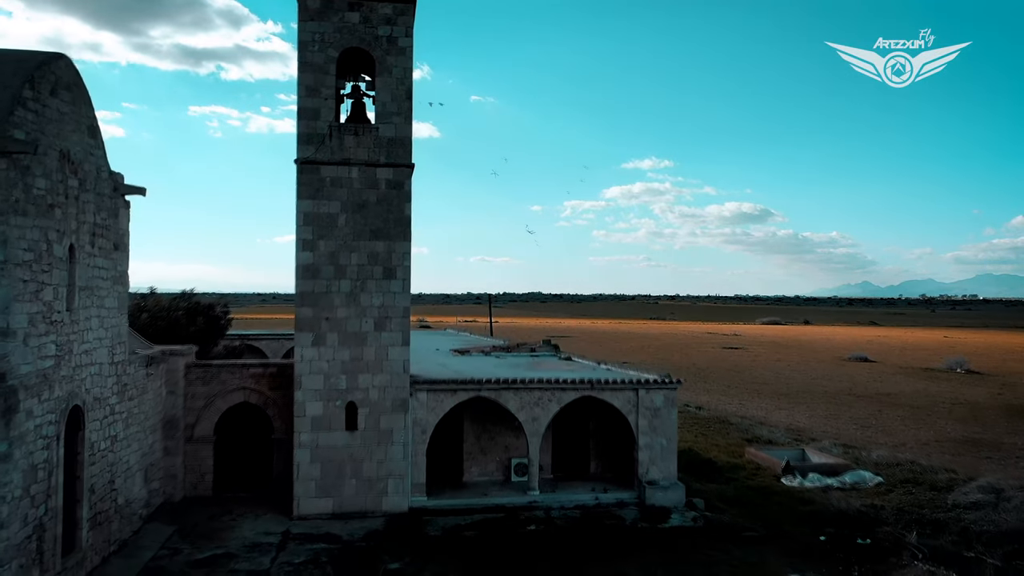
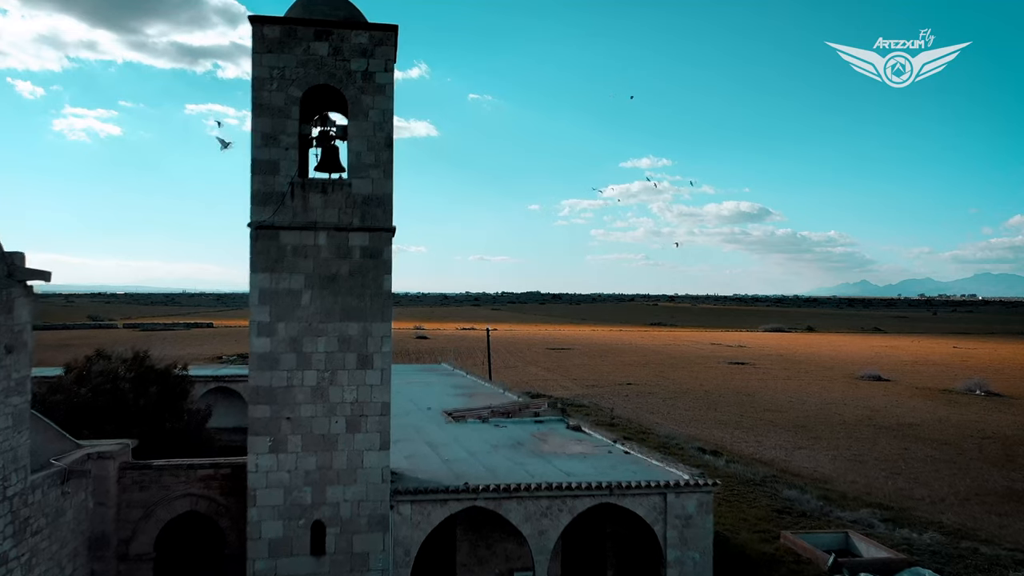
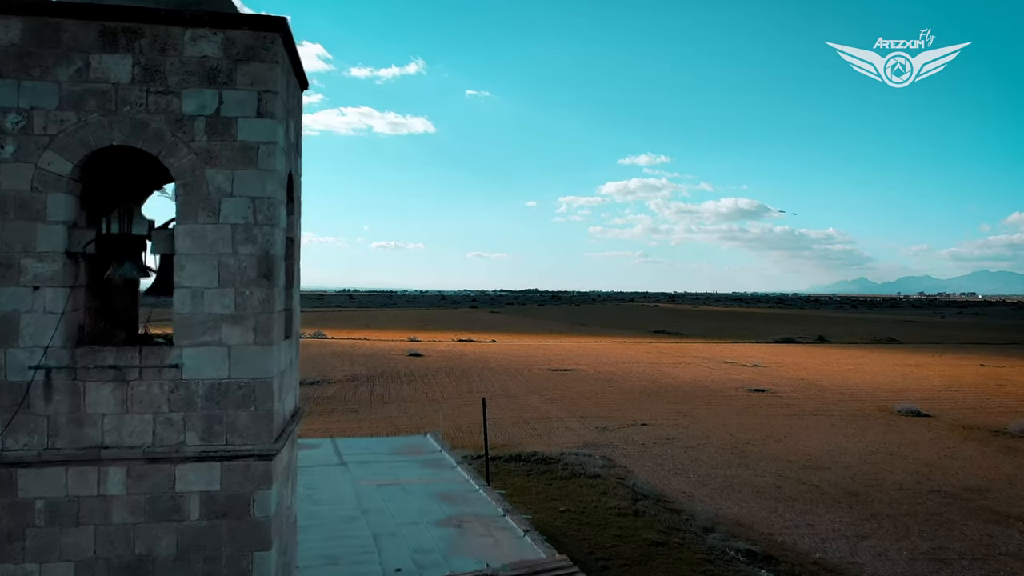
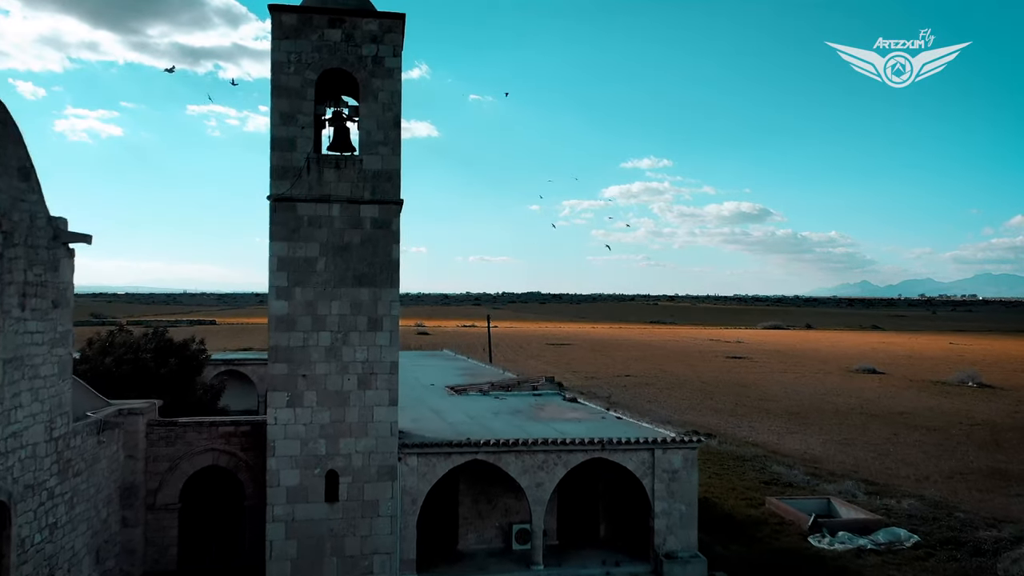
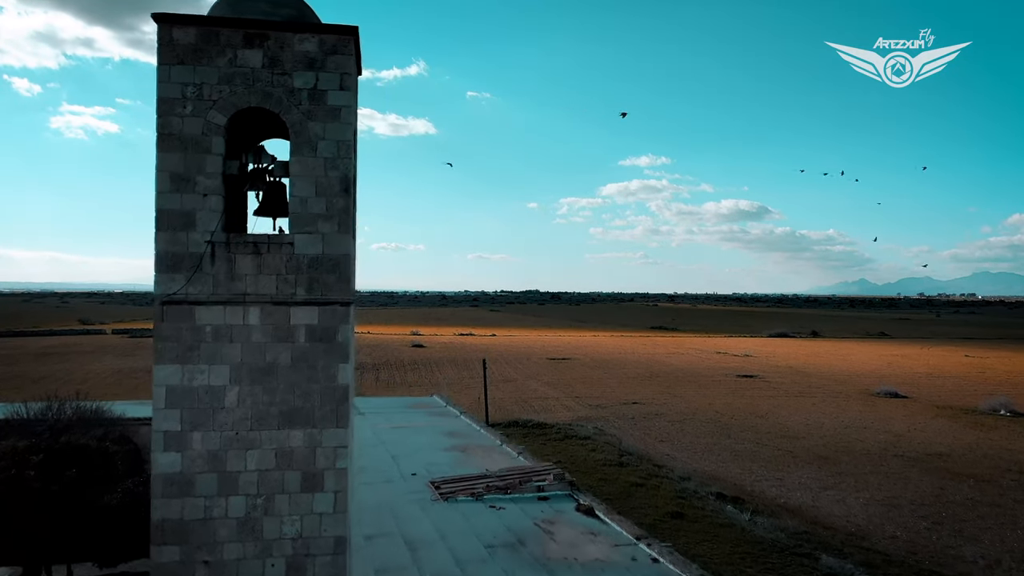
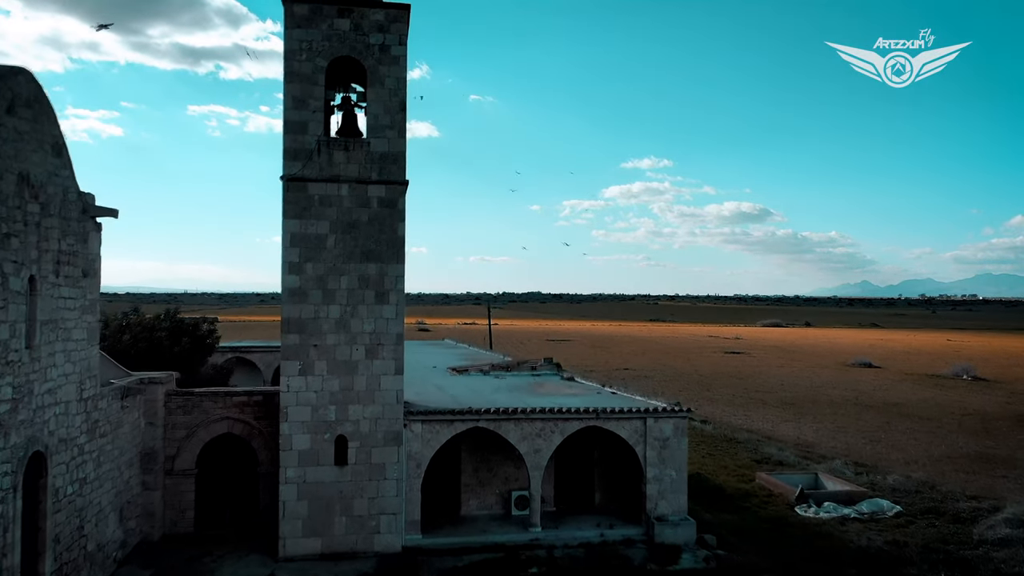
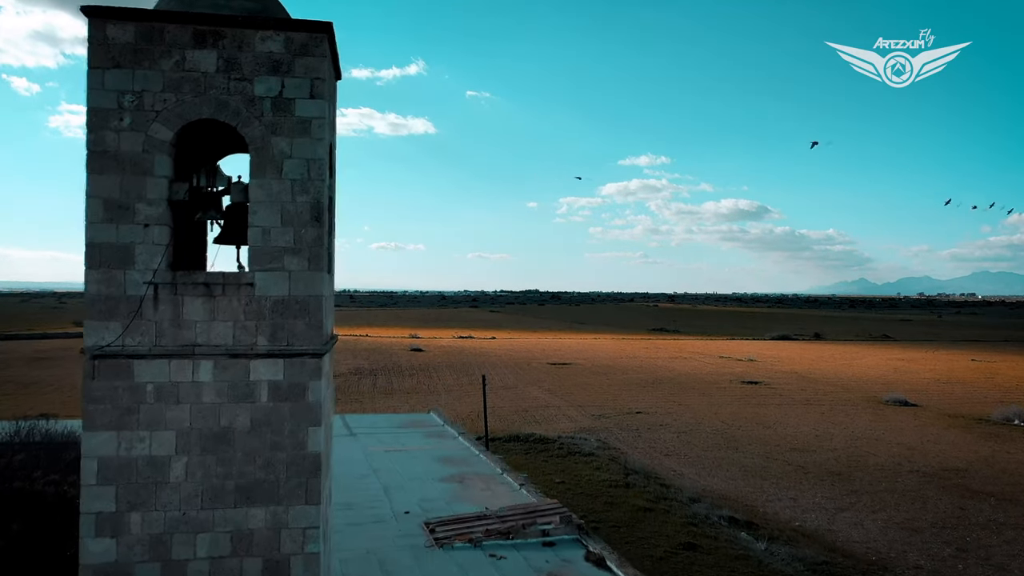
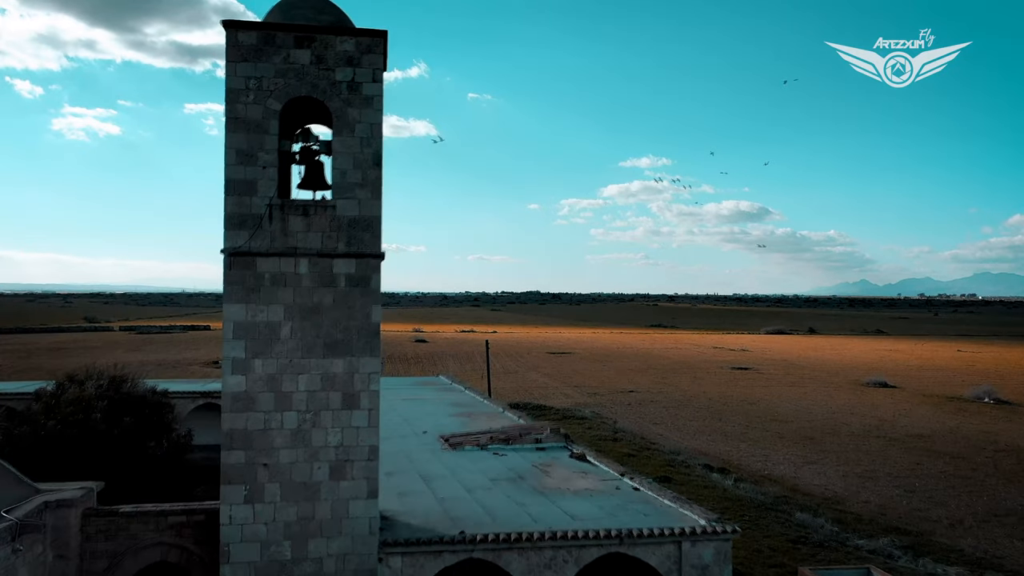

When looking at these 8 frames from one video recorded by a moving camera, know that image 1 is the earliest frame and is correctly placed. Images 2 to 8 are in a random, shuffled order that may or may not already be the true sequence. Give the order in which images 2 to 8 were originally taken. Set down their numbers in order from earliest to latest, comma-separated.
6, 4, 2, 8, 5, 7, 3
